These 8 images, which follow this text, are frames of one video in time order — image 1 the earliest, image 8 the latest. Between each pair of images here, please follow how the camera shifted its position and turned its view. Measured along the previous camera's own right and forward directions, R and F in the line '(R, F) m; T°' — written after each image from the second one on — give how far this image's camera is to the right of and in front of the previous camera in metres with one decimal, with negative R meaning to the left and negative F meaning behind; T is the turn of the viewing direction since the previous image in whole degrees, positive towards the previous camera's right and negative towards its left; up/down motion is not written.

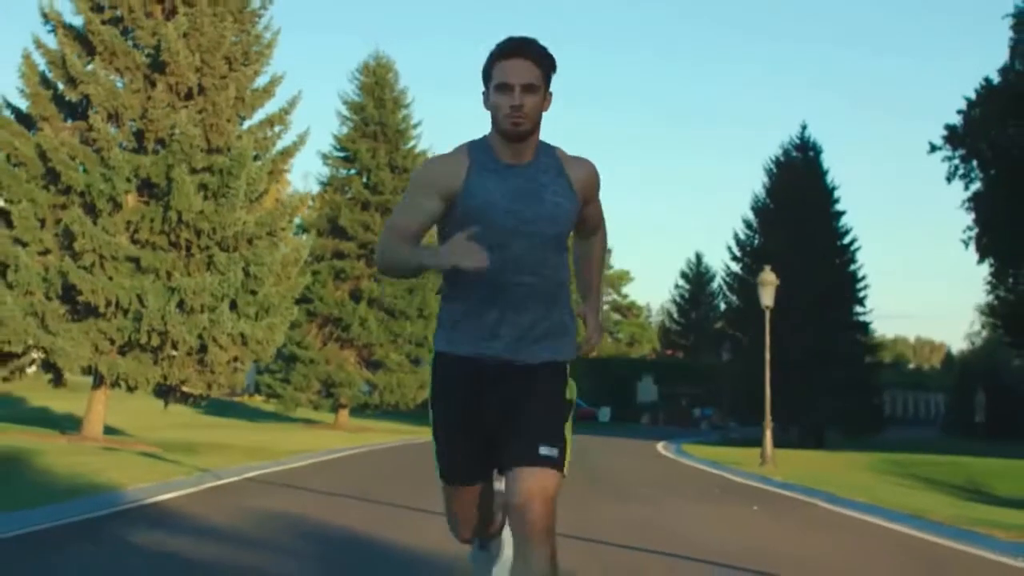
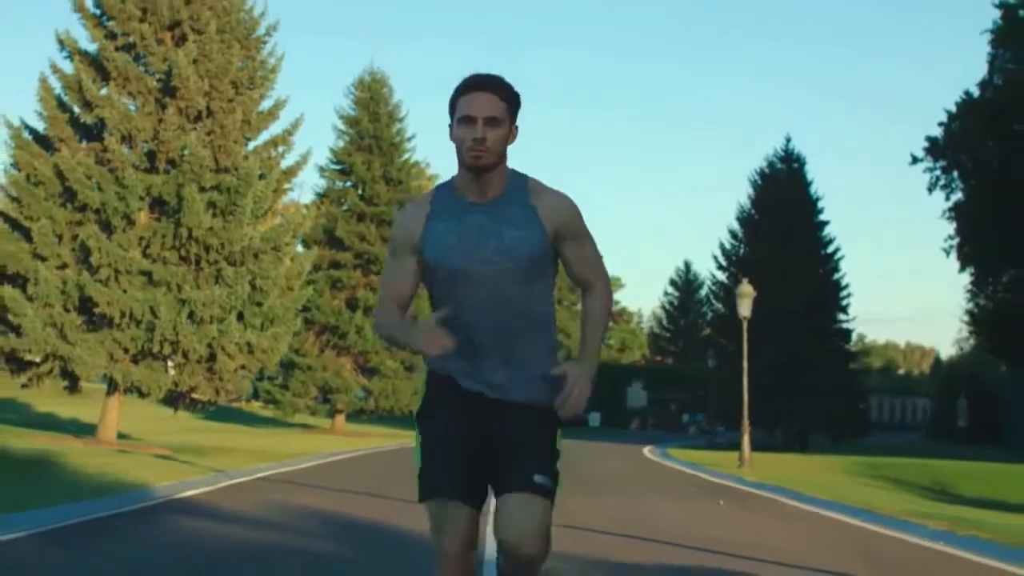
(0.0, -1.7) m; 0°
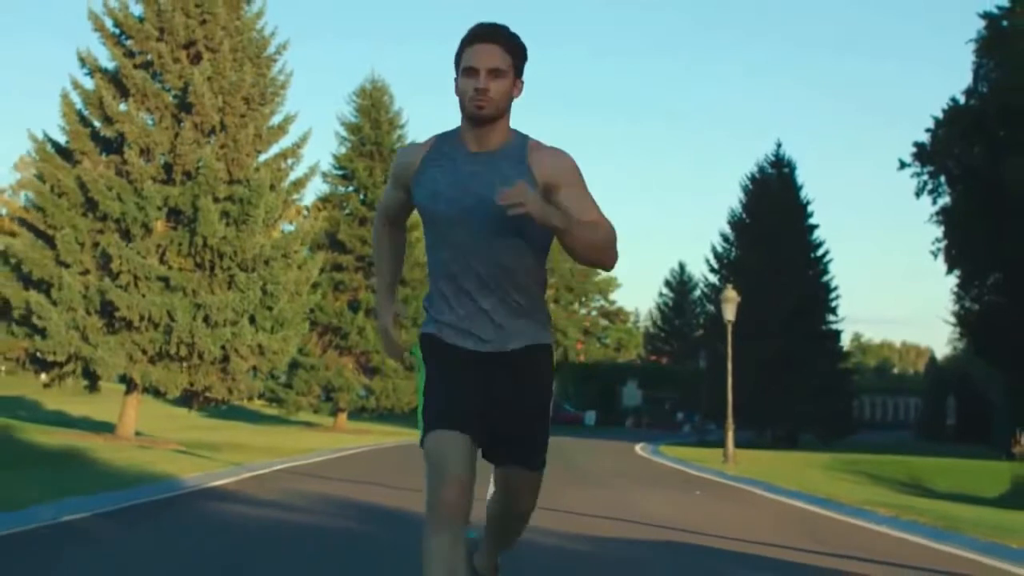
(0.0, -1.8) m; 0°
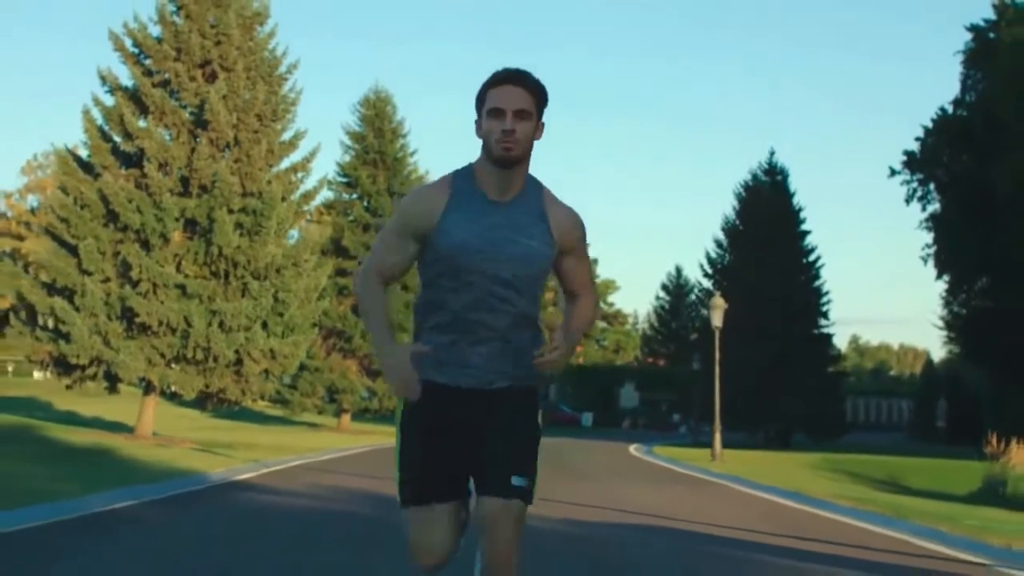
(0.0, -1.7) m; 0°
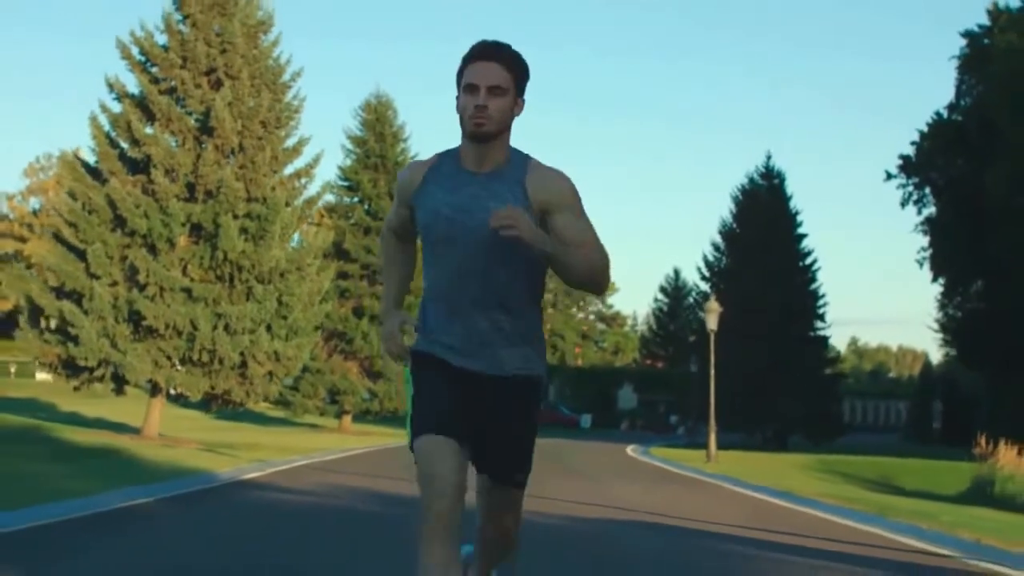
(0.0, -0.7) m; 0°
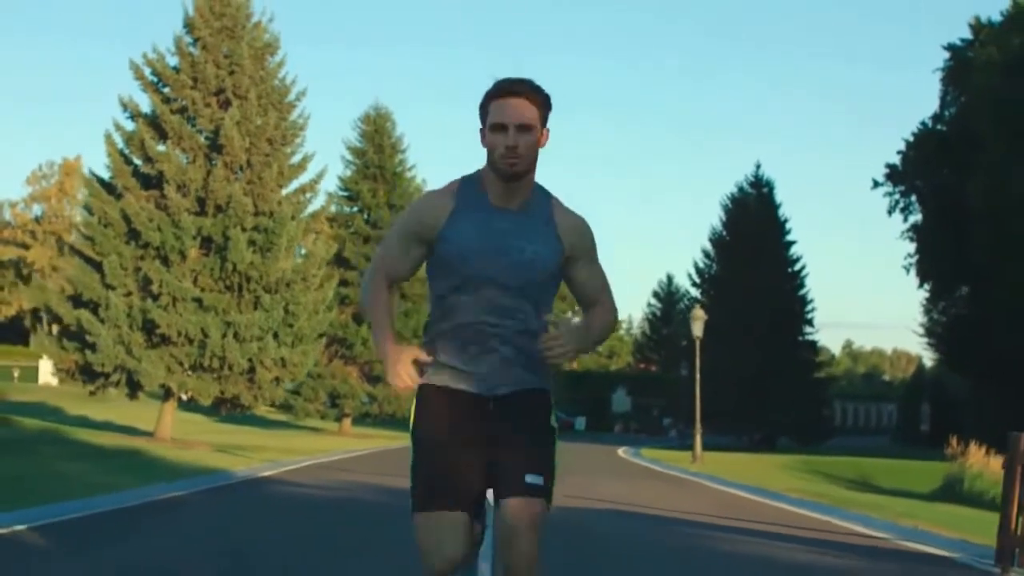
(0.0, -1.8) m; 0°
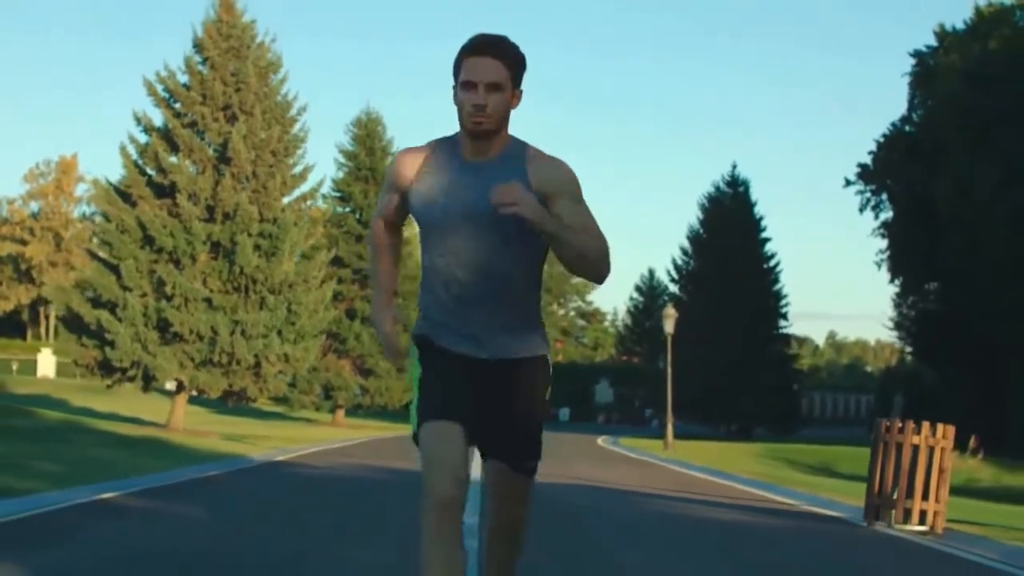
(0.0, -3.0) m; +1°
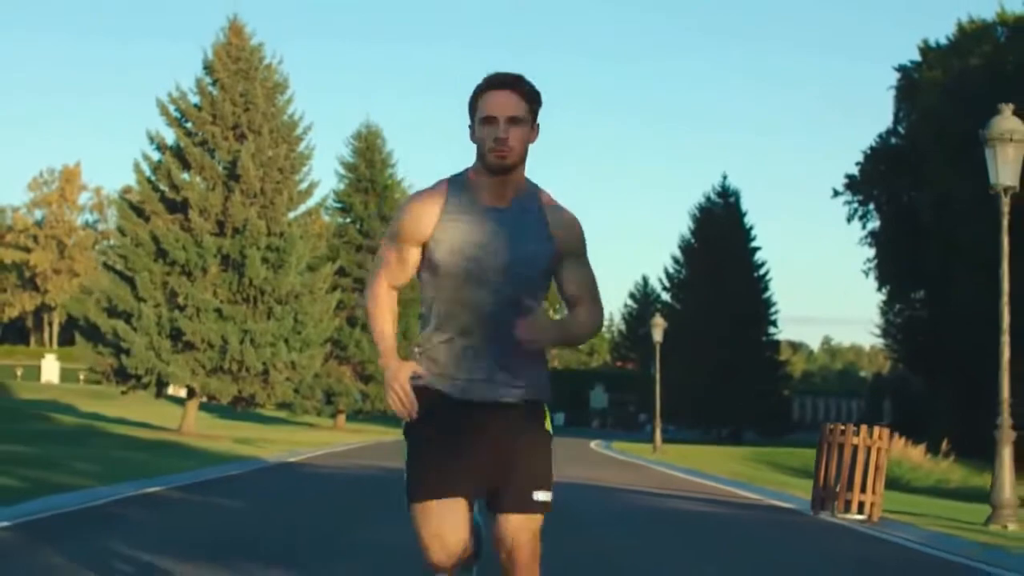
(0.0, -2.0) m; 0°
